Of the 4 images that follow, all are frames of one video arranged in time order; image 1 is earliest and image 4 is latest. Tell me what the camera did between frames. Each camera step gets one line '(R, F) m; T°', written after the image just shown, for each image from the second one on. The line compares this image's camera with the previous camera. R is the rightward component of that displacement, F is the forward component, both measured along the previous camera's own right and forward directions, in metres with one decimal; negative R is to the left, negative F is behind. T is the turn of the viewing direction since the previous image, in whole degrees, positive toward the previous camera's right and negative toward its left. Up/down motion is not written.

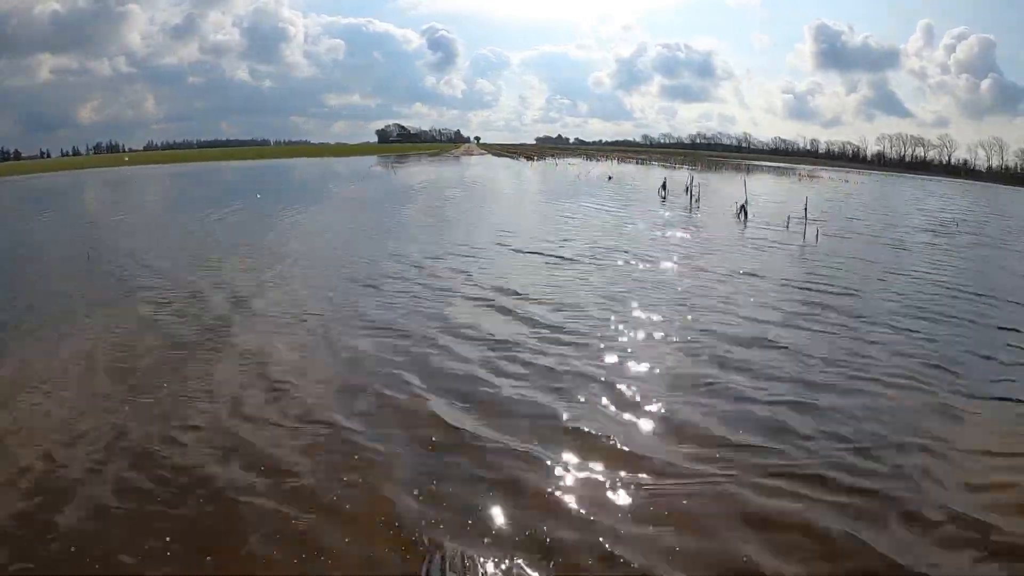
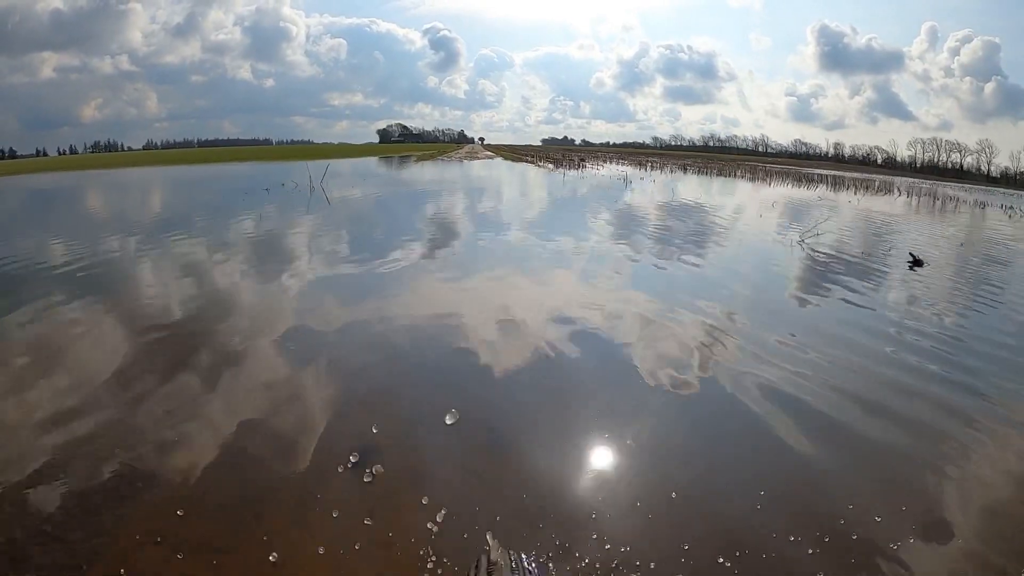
(-2.4, +2.9) m; 0°
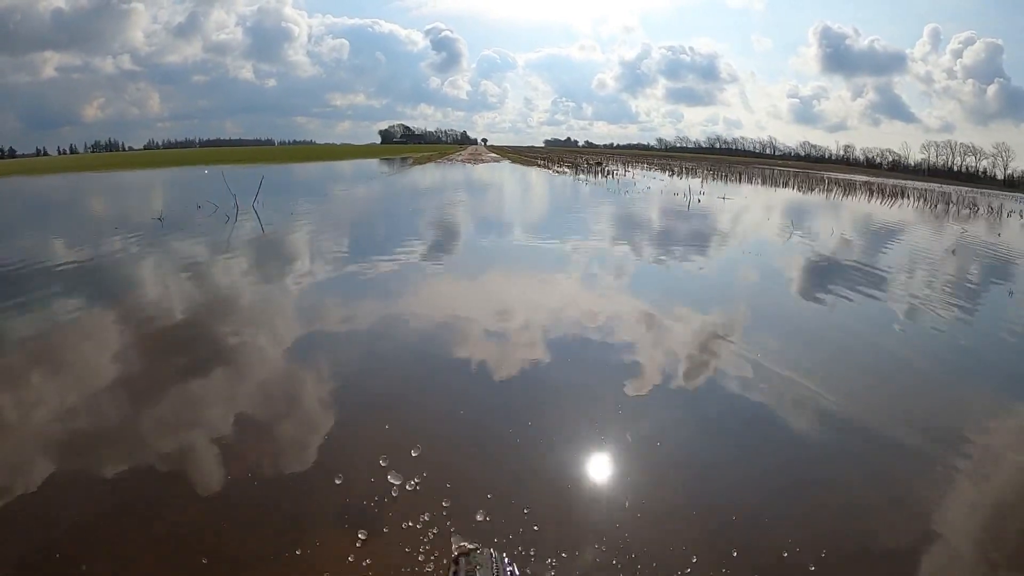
(-0.2, +0.7) m; 0°
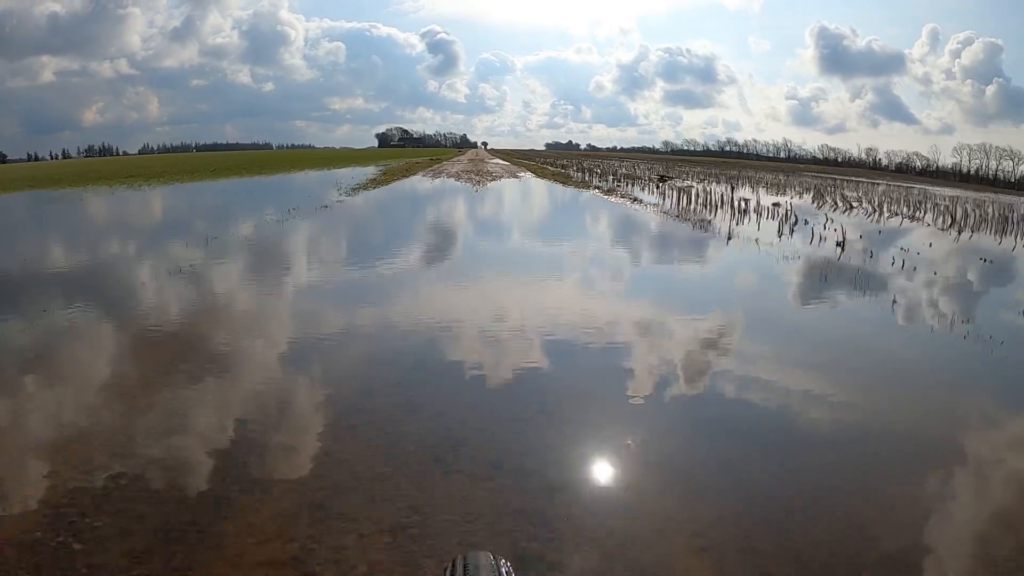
(+1.0, +1.6) m; 0°
